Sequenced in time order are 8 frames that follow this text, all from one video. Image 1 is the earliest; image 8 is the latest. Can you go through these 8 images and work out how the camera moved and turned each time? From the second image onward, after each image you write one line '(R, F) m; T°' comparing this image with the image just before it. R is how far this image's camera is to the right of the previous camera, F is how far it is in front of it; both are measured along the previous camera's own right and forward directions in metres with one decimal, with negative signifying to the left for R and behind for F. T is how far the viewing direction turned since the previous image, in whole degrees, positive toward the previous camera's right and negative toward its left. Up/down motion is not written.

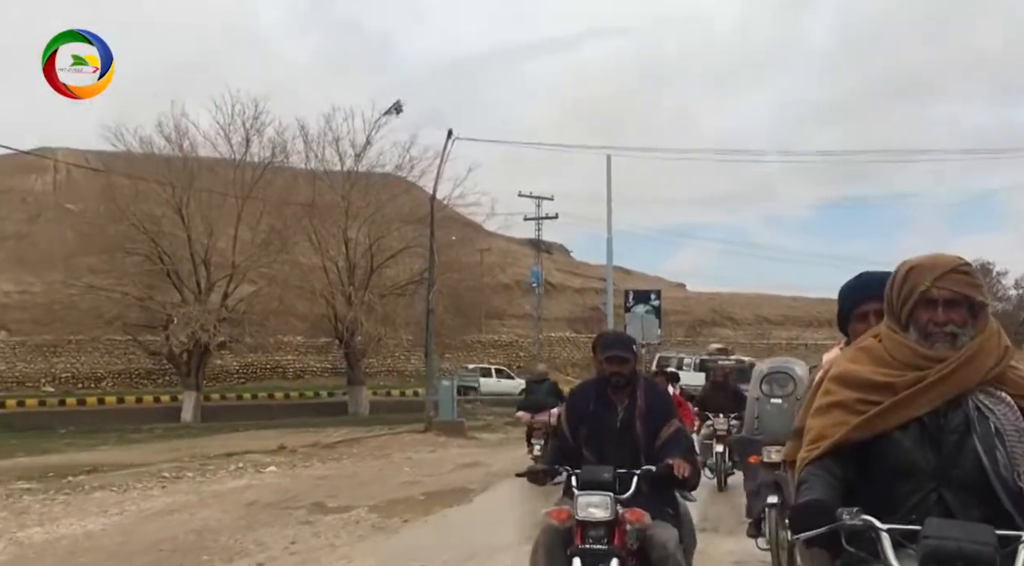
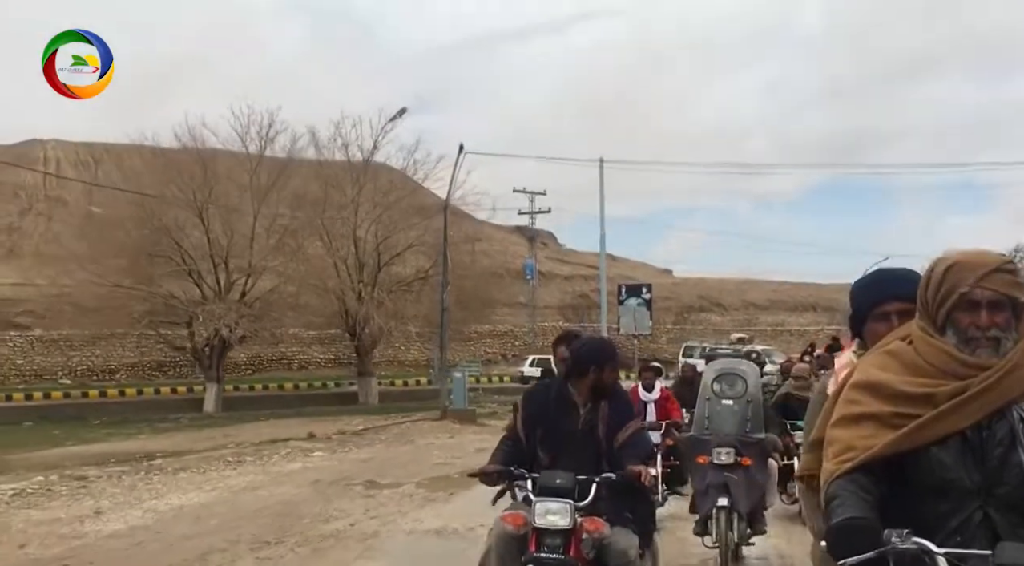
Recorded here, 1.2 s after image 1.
(-0.4, -1.9) m; +1°
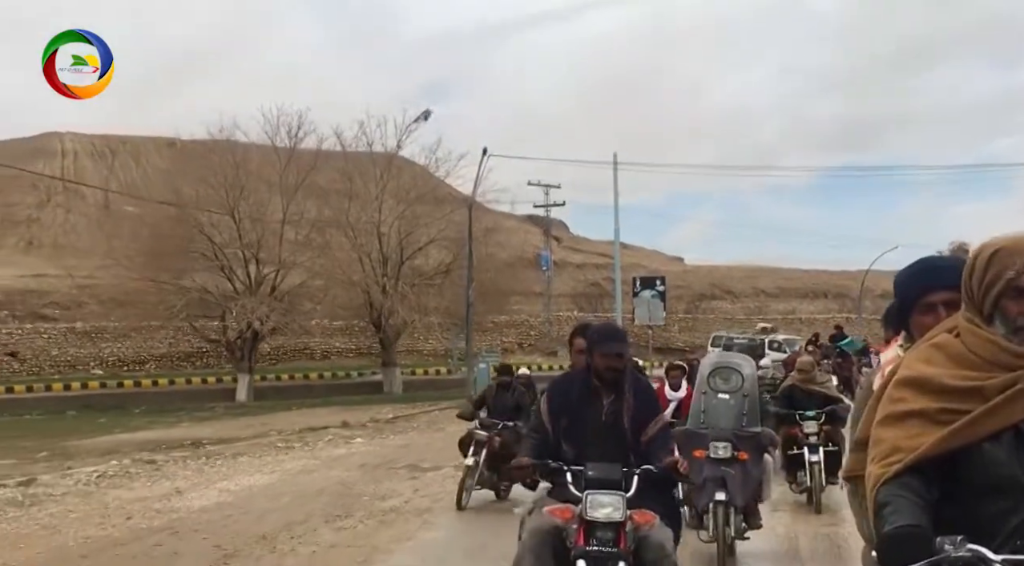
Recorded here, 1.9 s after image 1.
(-0.2, -1.2) m; -1°
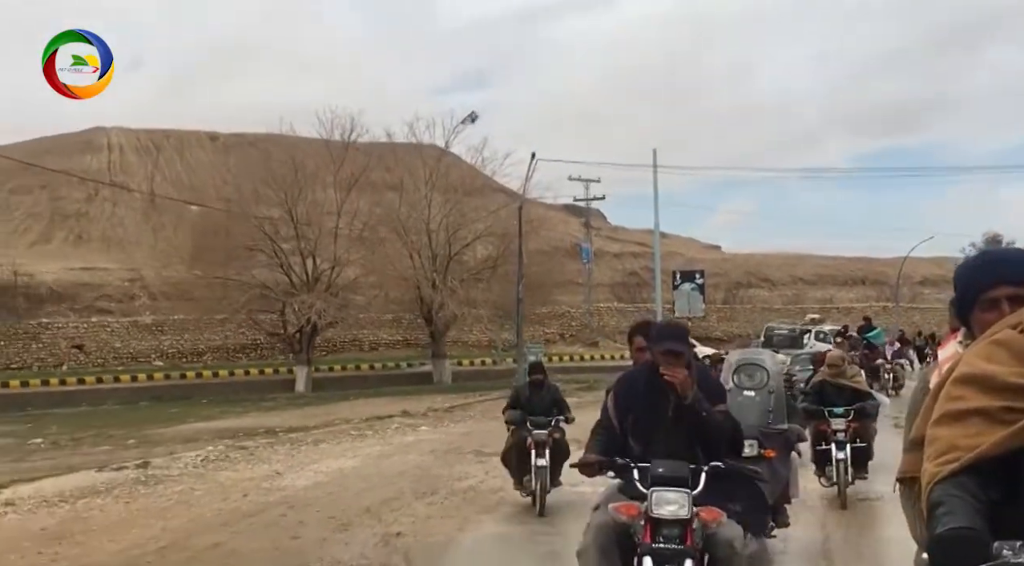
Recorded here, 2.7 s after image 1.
(-0.3, -1.4) m; -2°
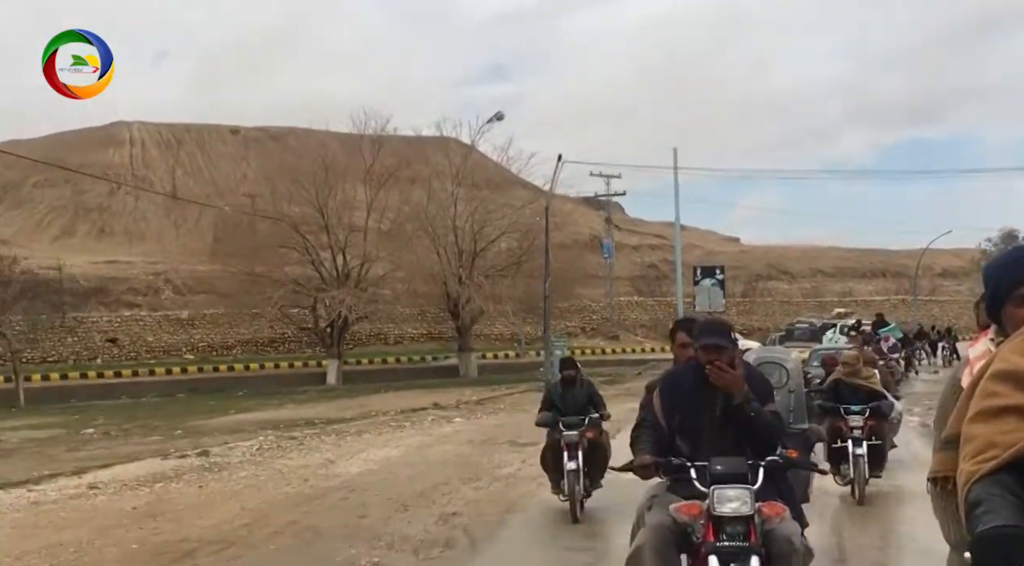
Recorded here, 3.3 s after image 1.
(-0.3, -0.9) m; -1°
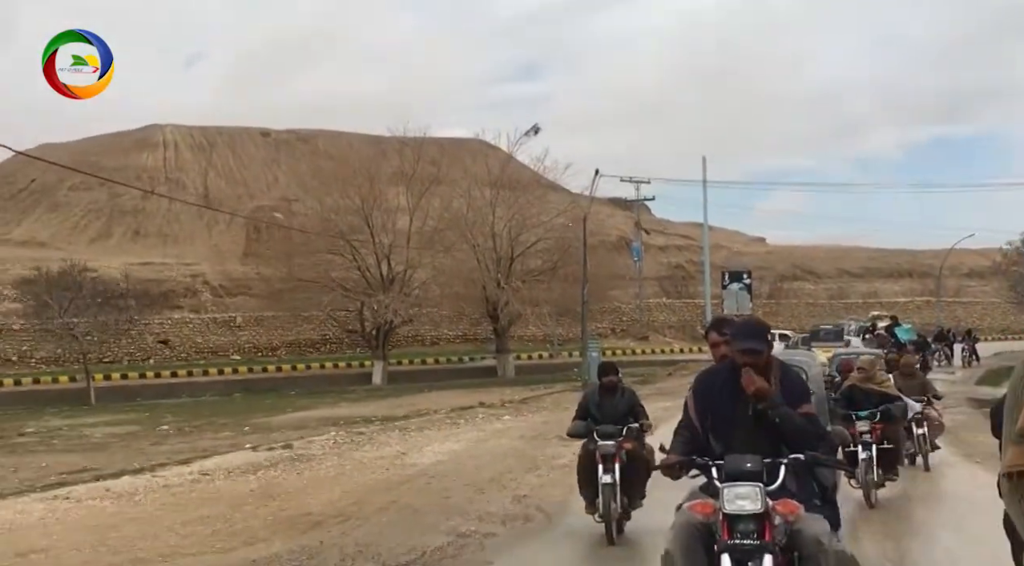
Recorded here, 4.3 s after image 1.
(-0.4, -1.7) m; -1°
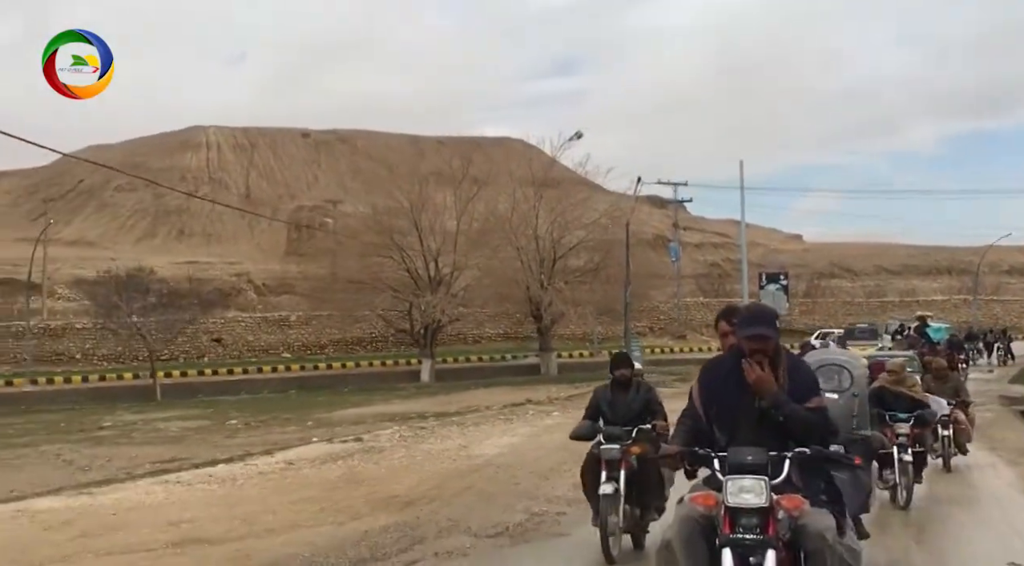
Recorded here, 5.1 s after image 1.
(-0.3, -1.3) m; -2°
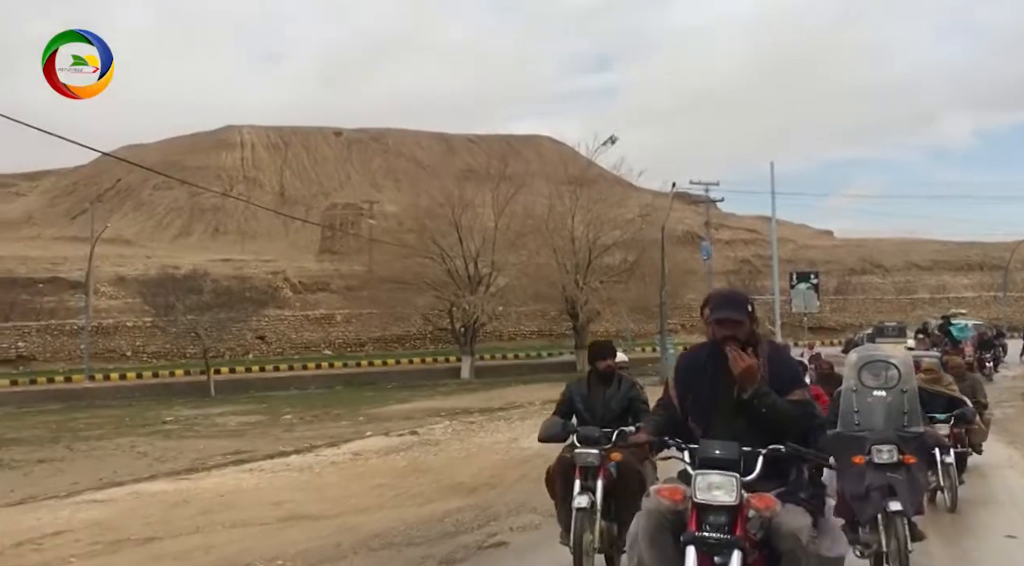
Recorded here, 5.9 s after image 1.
(-0.3, -1.2) m; -2°
